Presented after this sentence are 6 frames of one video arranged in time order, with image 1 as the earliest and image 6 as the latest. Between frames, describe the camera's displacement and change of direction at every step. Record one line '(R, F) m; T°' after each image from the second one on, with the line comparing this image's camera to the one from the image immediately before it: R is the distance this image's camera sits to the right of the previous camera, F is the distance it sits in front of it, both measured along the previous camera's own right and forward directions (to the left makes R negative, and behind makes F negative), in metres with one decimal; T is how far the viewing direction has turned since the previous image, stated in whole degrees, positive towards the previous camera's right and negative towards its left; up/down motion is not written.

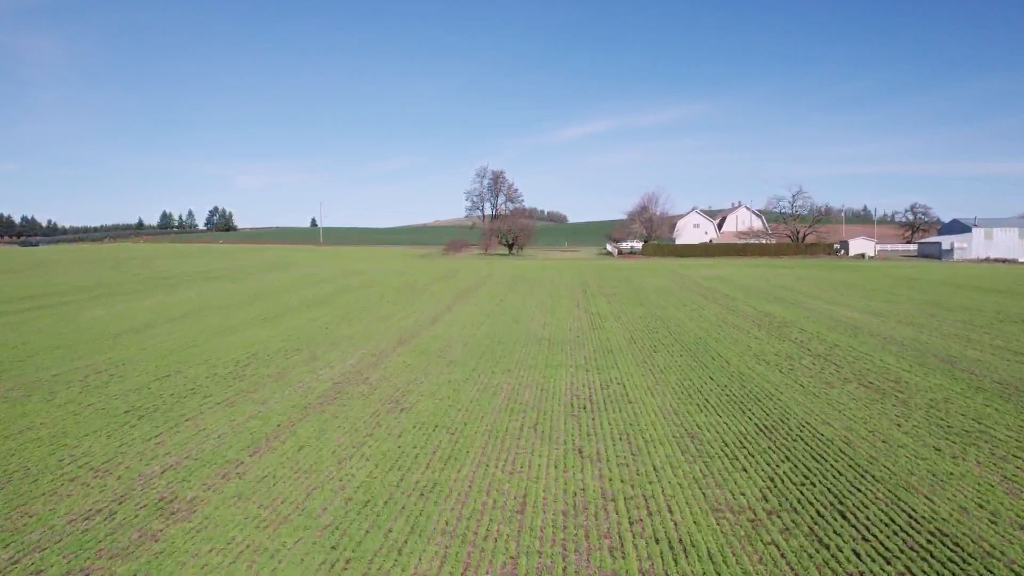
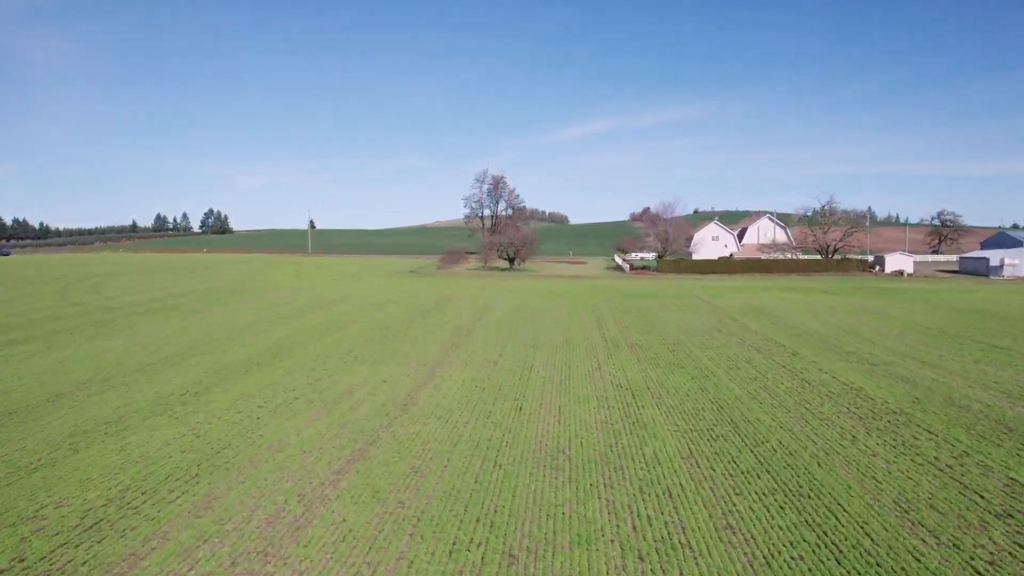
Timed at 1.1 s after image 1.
(0.0, +4.2) m; 0°
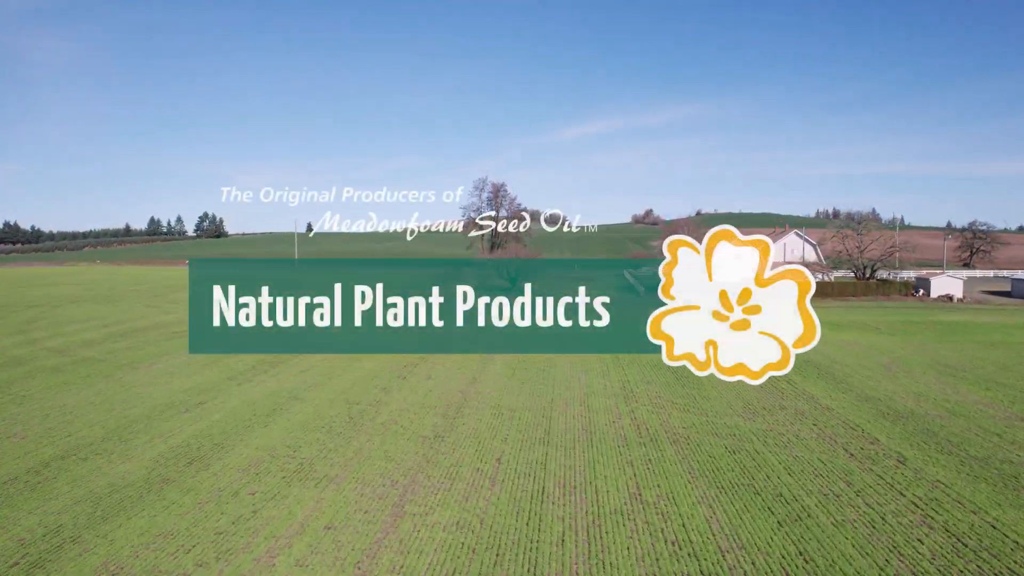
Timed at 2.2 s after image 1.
(-0.1, +4.4) m; 0°
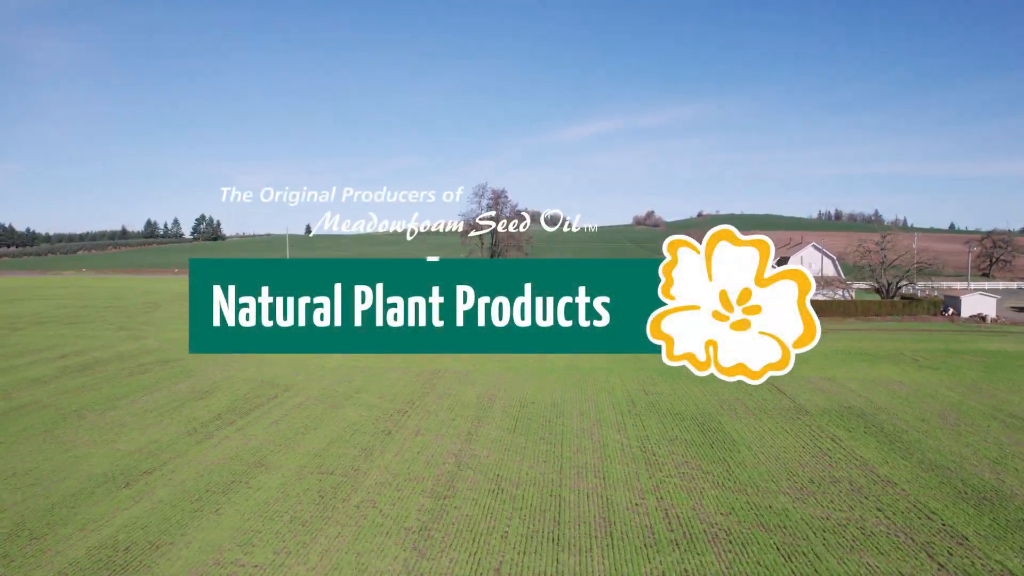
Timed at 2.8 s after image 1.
(-0.1, +2.4) m; 0°
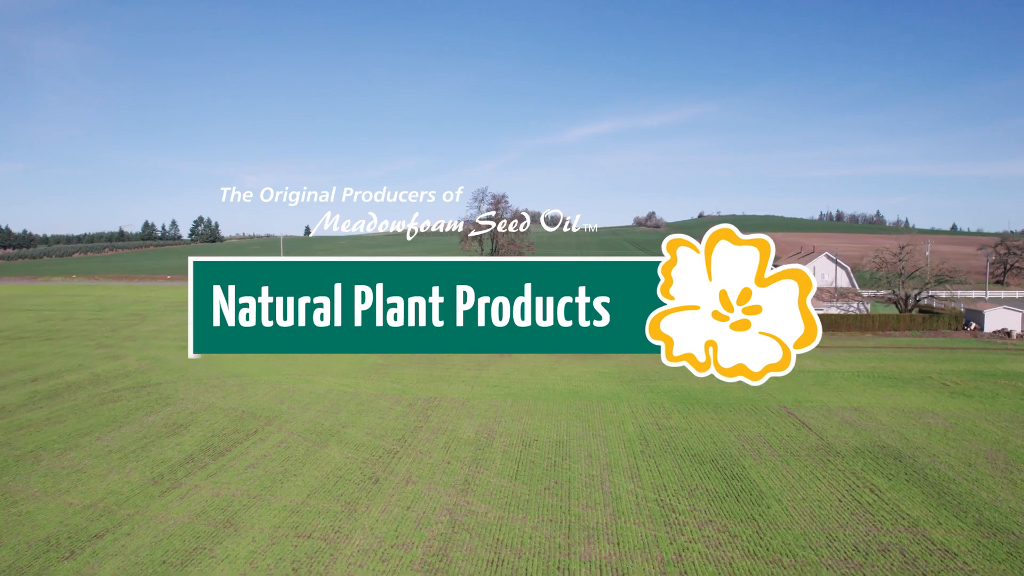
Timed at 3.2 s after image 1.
(0.0, +1.7) m; 0°
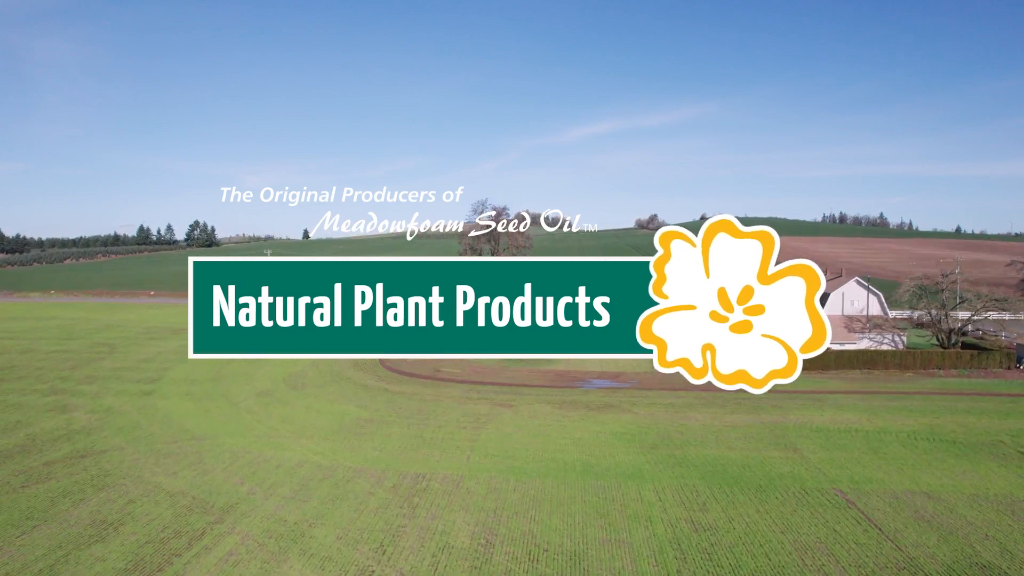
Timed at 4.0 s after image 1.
(-0.1, +3.3) m; 0°
